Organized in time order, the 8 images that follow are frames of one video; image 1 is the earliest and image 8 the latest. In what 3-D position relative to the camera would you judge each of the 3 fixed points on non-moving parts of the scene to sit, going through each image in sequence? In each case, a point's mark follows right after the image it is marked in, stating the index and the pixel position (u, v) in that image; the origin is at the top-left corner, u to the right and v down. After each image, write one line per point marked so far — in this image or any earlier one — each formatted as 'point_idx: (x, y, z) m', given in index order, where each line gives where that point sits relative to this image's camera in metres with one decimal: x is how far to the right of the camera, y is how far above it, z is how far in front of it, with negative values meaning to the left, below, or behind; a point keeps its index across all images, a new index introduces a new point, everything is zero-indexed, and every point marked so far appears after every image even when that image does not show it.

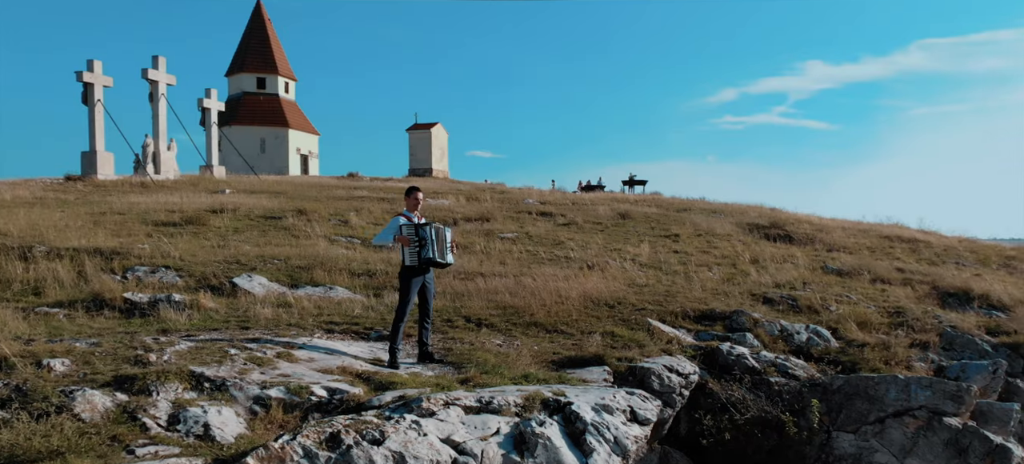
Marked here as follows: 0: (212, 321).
0: (-3.2, -0.9, +8.8) m
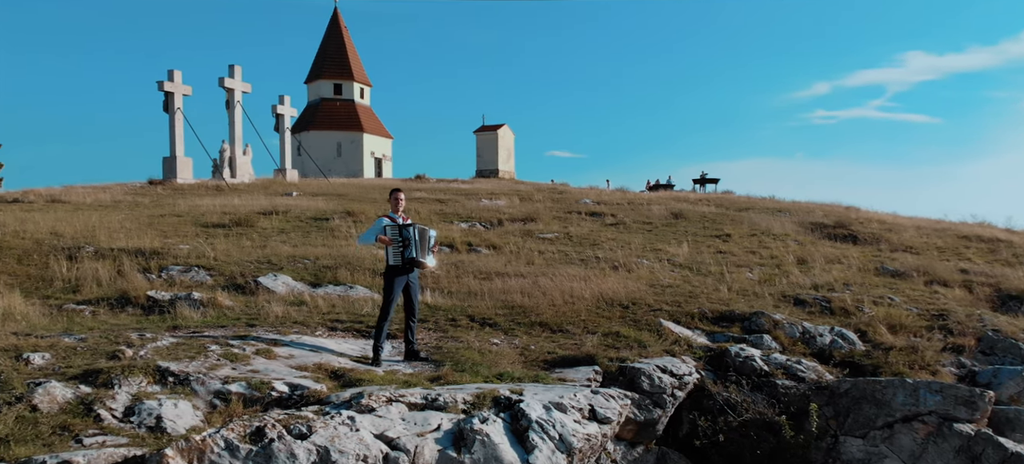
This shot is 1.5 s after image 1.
0: (-3.2, -0.9, +9.1) m
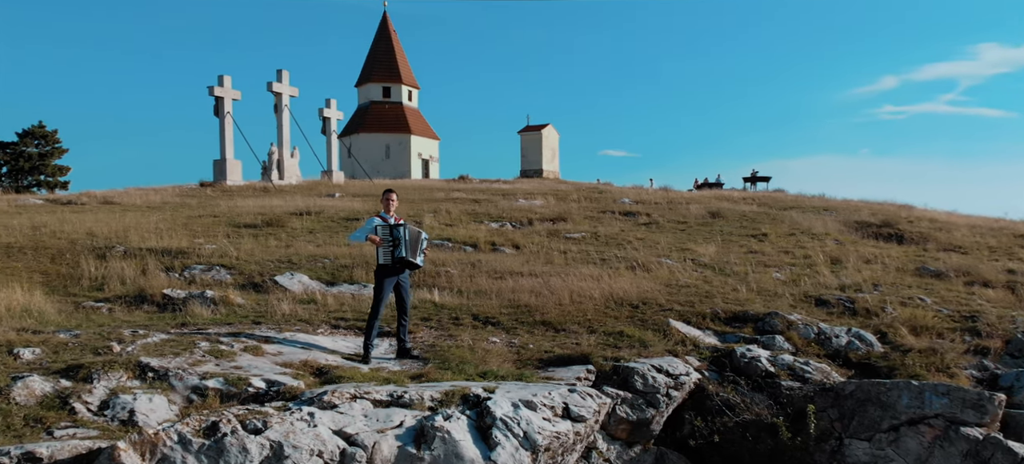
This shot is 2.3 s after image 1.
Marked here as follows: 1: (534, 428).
0: (-3.2, -0.9, +9.3) m
1: (+0.1, -1.2, +5.1) m
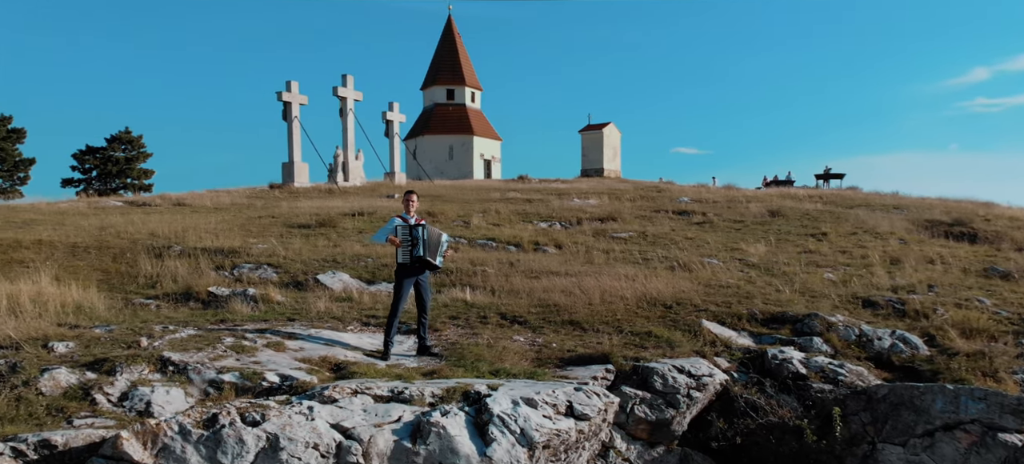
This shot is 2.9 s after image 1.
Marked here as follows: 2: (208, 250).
0: (-2.8, -0.9, +9.6) m
1: (+0.1, -1.2, +5.2) m
2: (-5.5, -0.3, +14.8) m
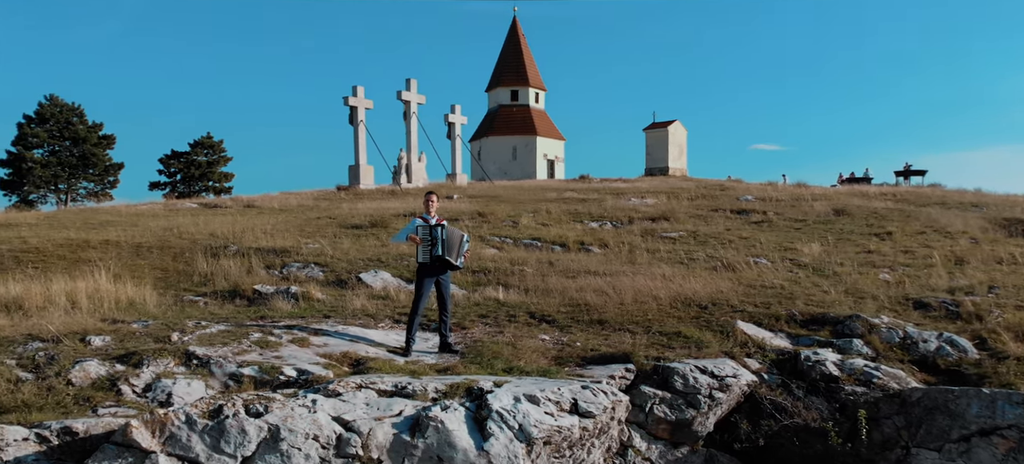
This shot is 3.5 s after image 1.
0: (-2.5, -0.9, +9.9) m
1: (+0.1, -1.2, +5.3) m
2: (-4.7, -0.3, +15.3) m
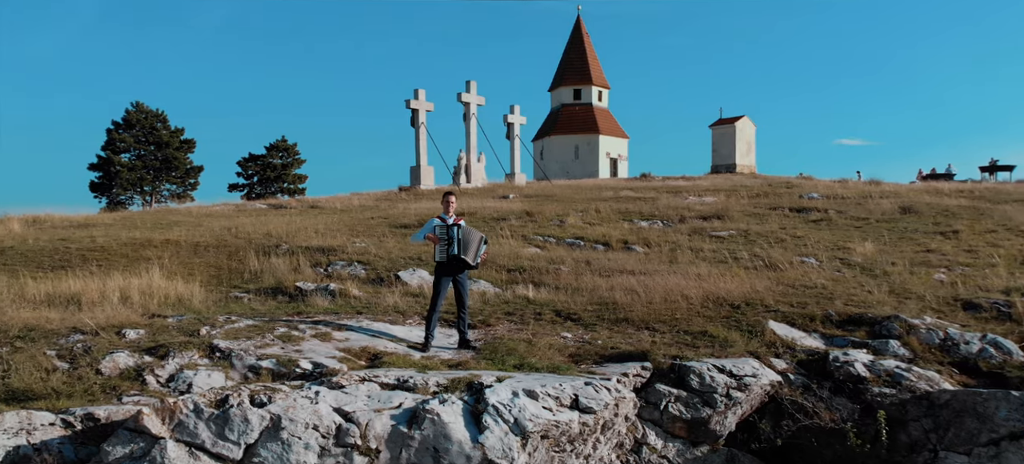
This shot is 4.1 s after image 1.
0: (-2.1, -0.9, +10.2) m
1: (+0.1, -1.2, +5.4) m
2: (-3.9, -0.3, +15.8) m
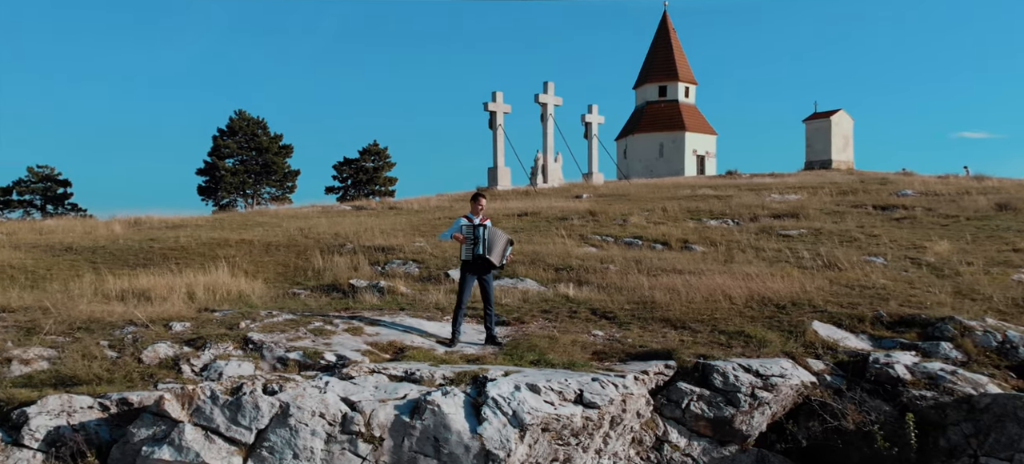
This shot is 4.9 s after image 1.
0: (-1.6, -0.9, +10.6) m
1: (+0.1, -1.2, +5.6) m
2: (-2.7, -0.3, +16.4) m
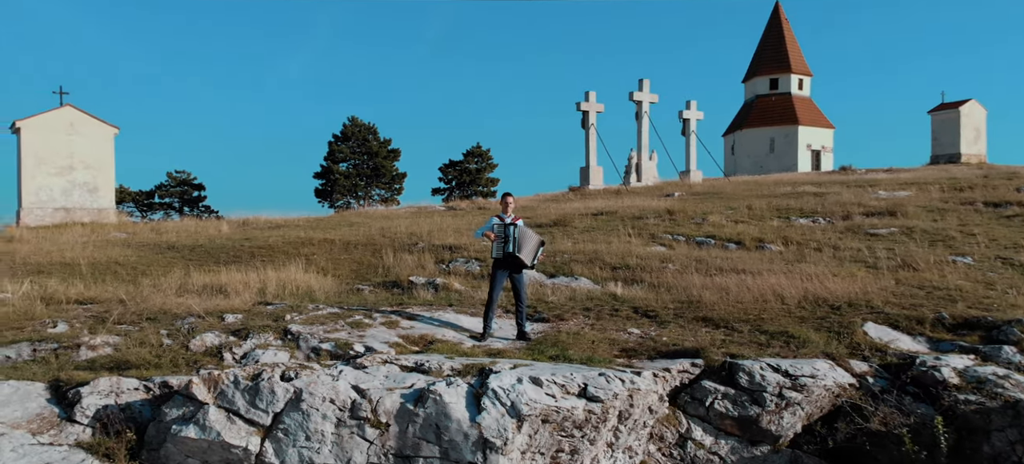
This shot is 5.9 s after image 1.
0: (-0.9, -0.9, +11.0) m
1: (+0.1, -1.2, +5.9) m
2: (-1.3, -0.3, +16.9) m
